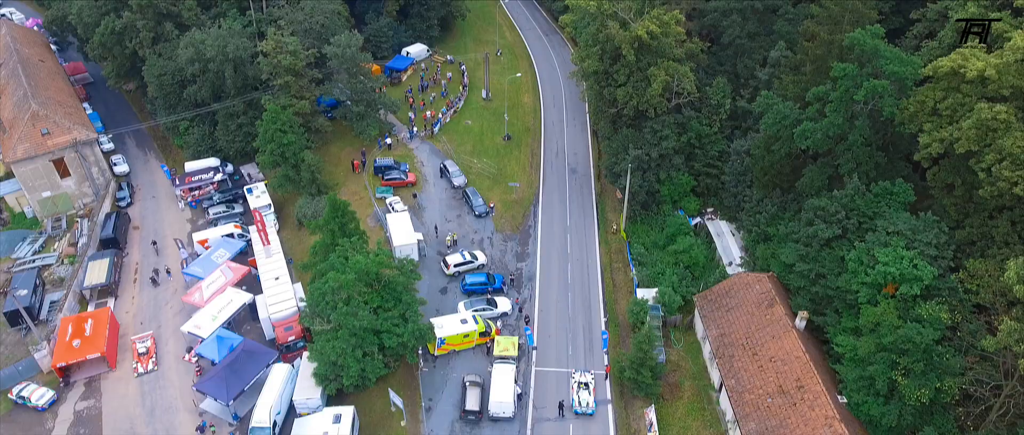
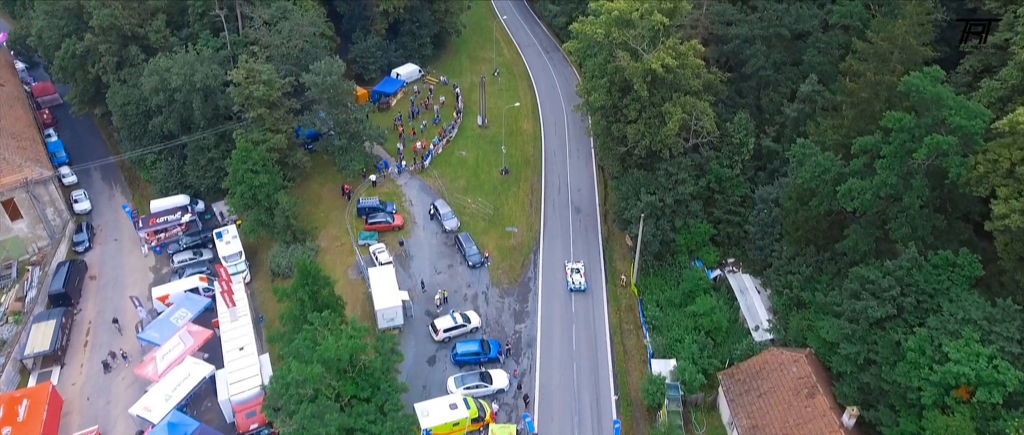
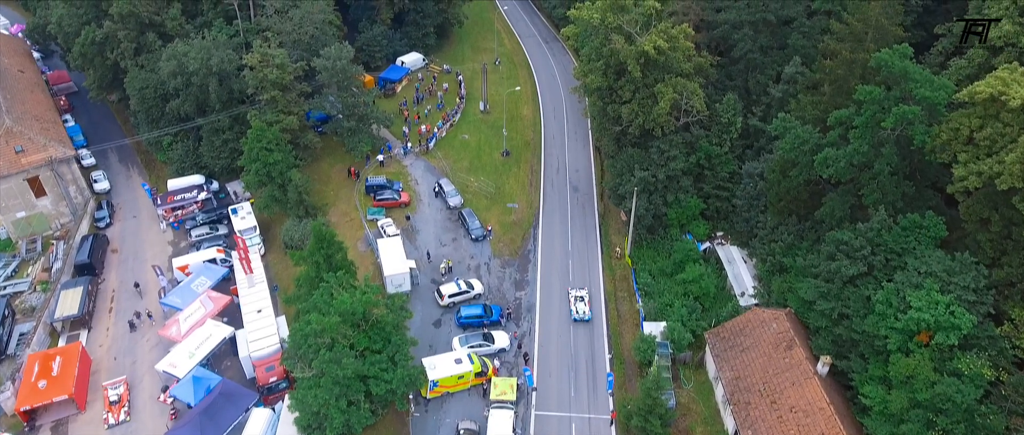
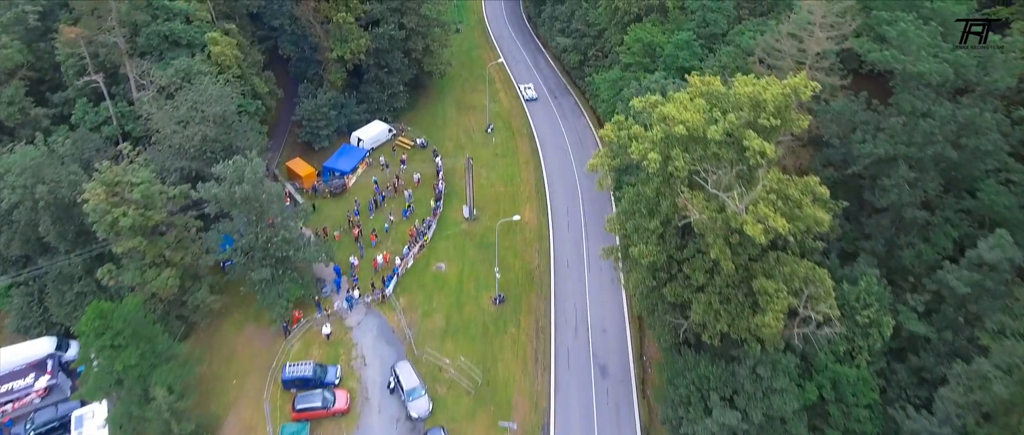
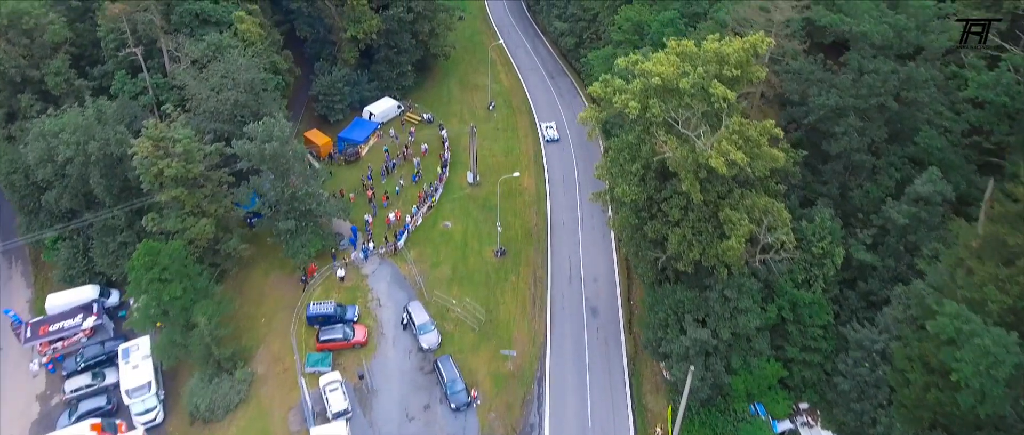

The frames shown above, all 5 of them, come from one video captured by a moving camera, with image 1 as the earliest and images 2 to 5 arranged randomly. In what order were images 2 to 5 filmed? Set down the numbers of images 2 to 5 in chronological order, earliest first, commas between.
3, 2, 5, 4
